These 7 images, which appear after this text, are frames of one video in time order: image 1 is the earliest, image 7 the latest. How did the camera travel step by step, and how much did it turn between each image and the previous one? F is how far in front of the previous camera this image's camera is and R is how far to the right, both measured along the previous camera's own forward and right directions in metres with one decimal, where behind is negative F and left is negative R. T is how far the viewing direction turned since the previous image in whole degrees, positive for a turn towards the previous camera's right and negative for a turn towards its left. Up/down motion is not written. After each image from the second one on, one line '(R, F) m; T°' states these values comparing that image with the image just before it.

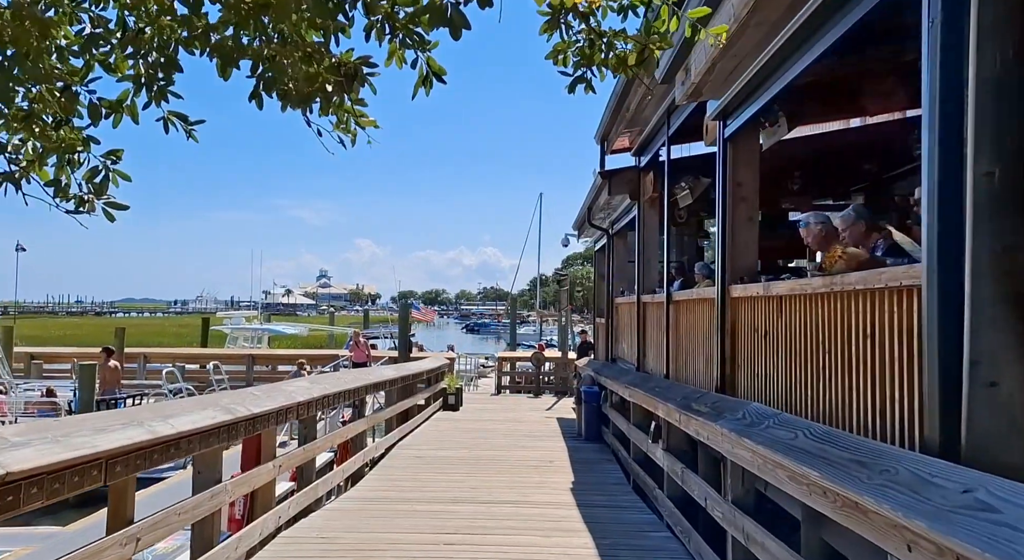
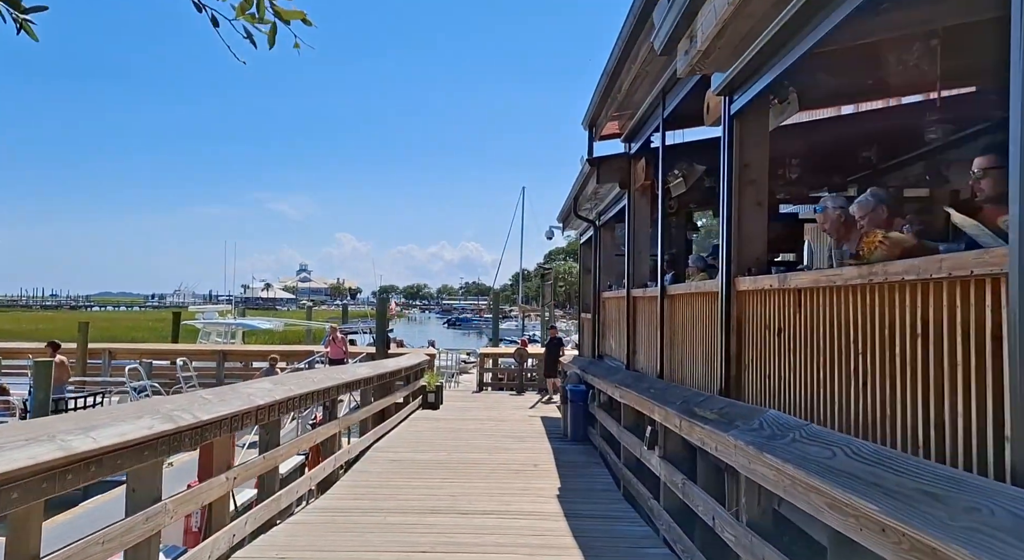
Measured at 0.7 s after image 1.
(0.0, +0.4) m; +1°
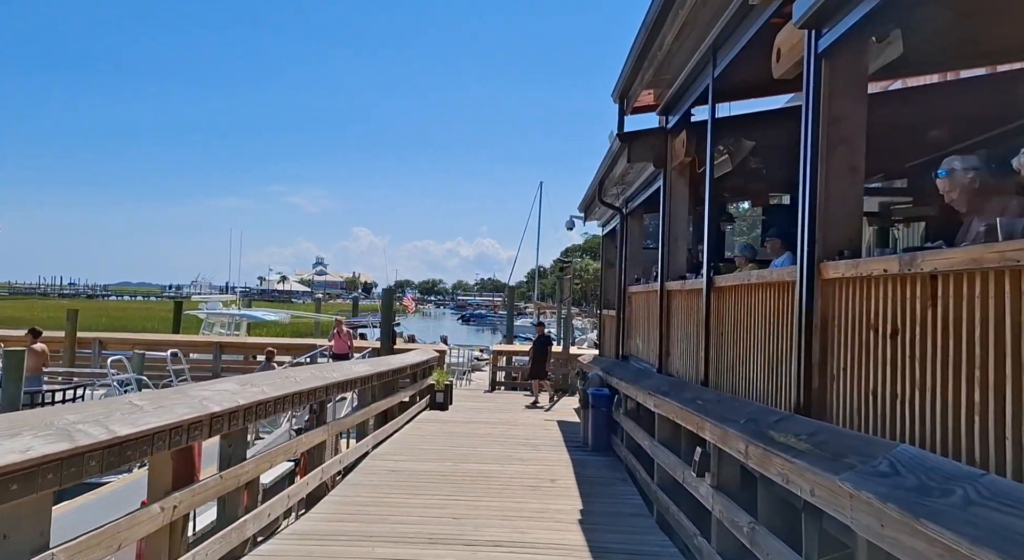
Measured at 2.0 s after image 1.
(0.0, +0.8) m; -1°
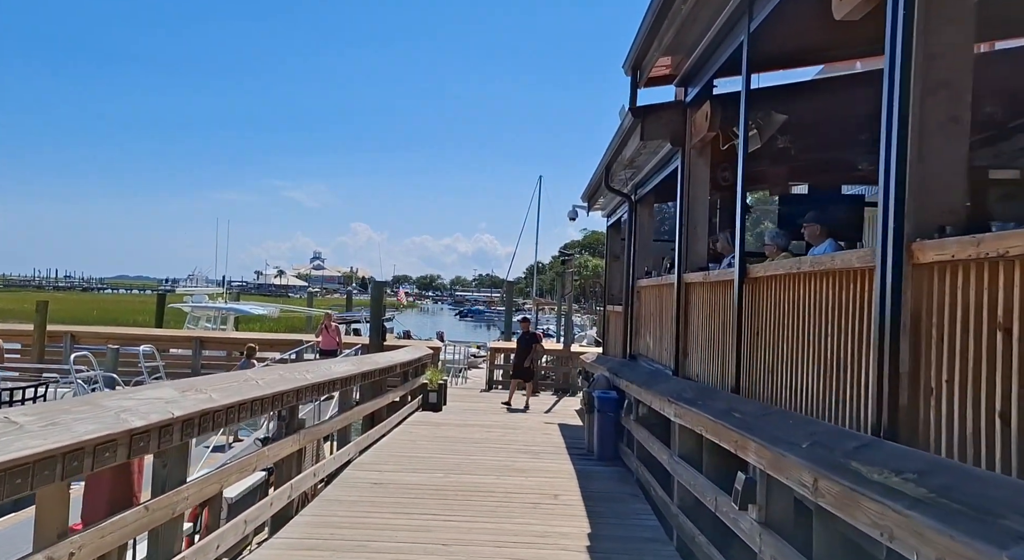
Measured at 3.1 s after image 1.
(0.0, +0.7) m; 0°
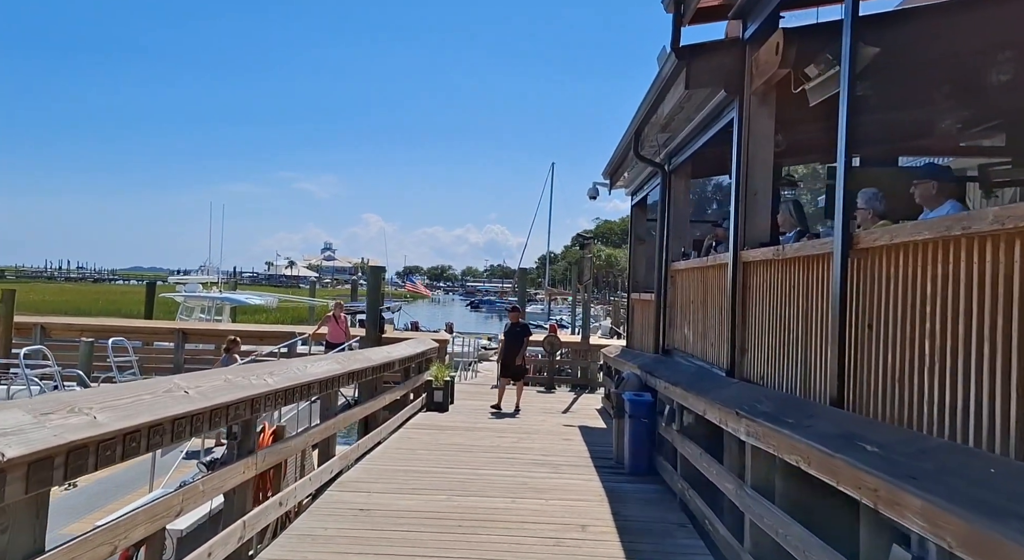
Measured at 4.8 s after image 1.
(0.0, +1.0) m; -1°
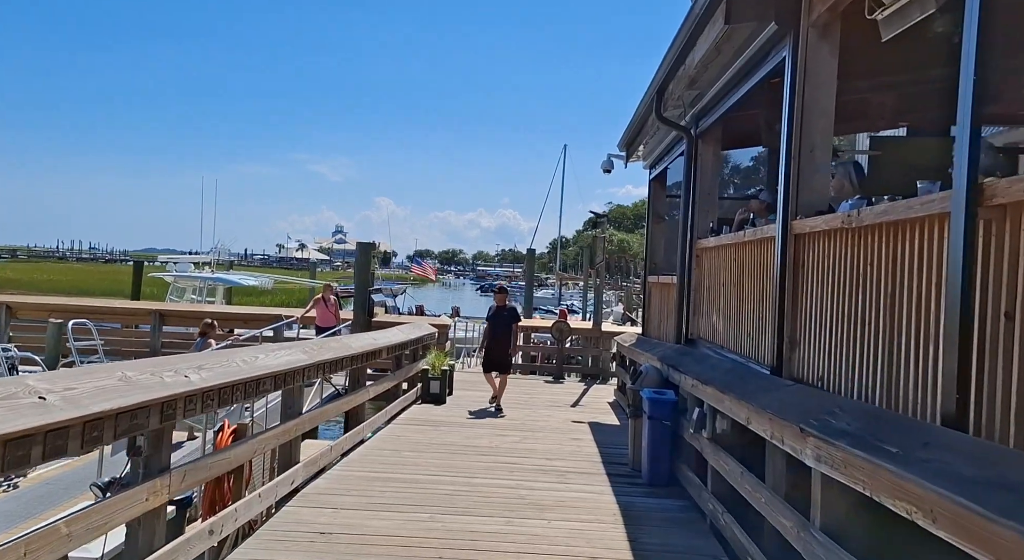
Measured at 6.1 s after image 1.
(+0.1, +0.8) m; -1°
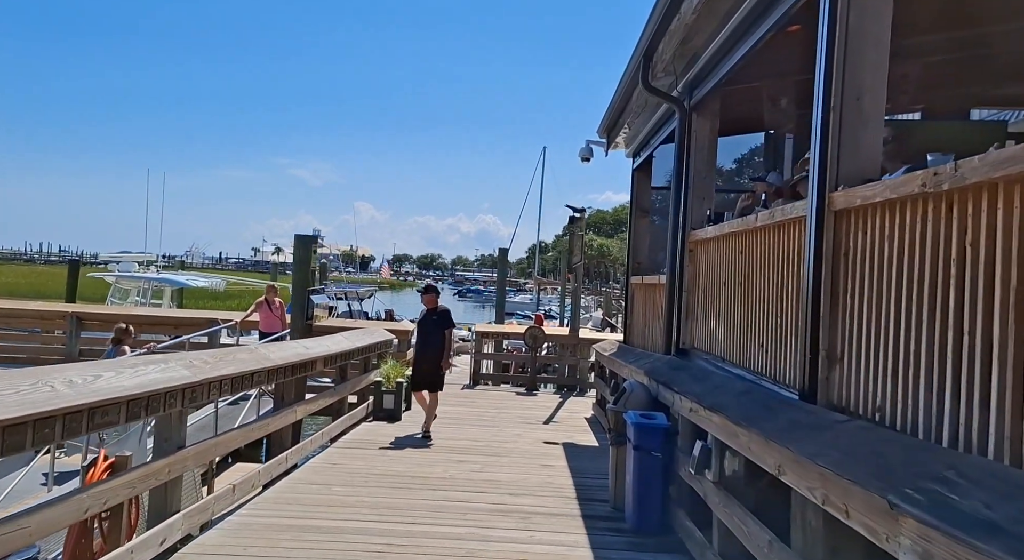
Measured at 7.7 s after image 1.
(+0.1, +1.0) m; +2°
